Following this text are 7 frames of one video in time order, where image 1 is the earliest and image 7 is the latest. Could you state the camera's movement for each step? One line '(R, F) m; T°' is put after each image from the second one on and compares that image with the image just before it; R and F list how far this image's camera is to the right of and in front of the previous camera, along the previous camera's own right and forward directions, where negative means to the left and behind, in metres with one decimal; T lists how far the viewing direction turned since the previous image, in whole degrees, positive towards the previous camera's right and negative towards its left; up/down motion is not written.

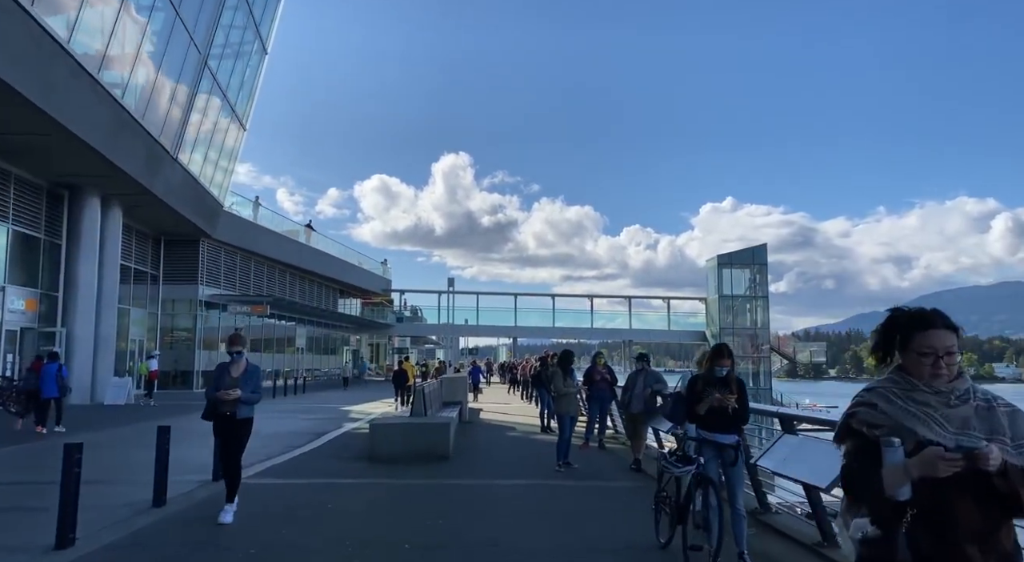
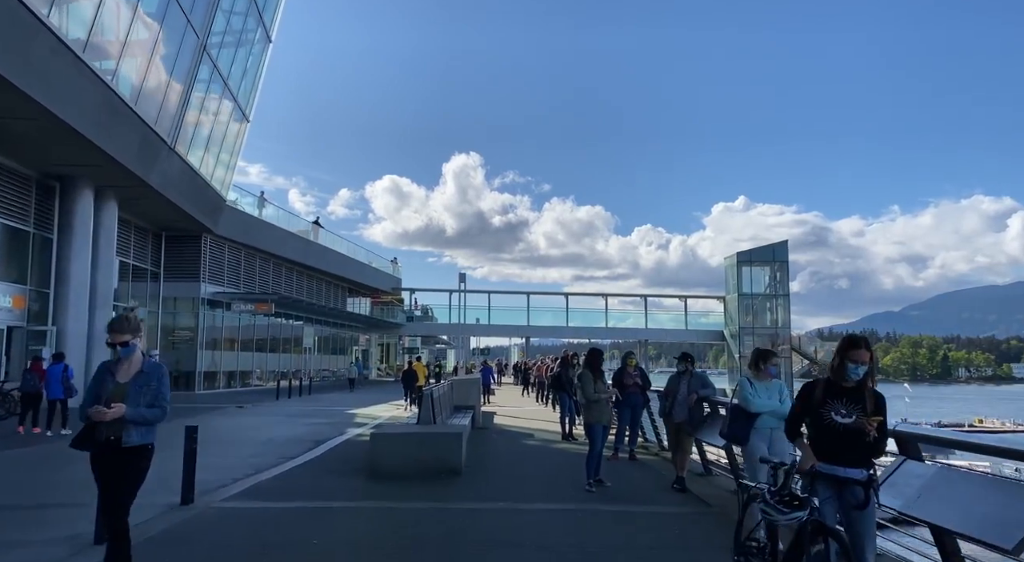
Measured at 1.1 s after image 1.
(-0.1, +1.3) m; -1°
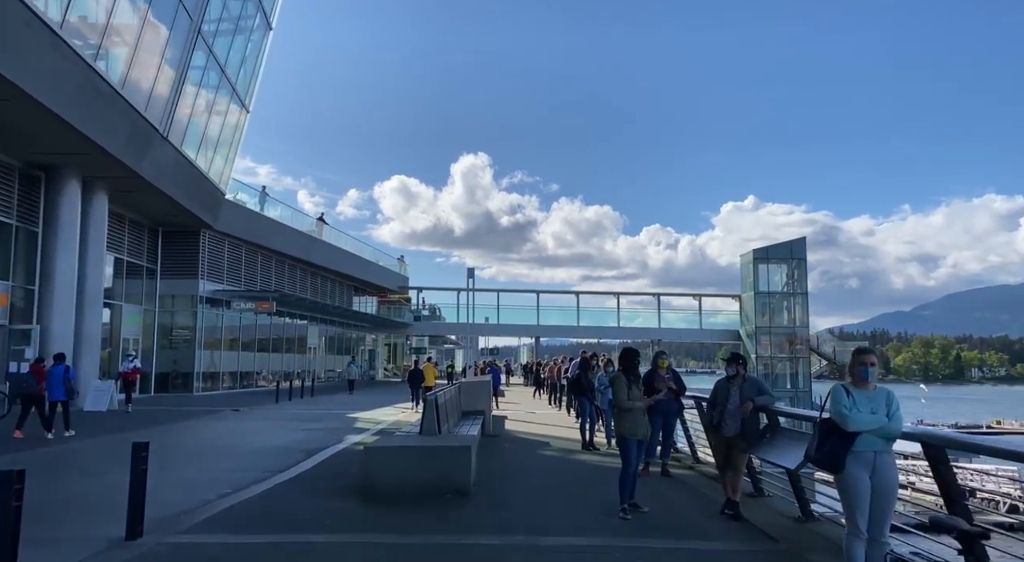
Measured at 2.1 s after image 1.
(-0.1, +1.2) m; -1°
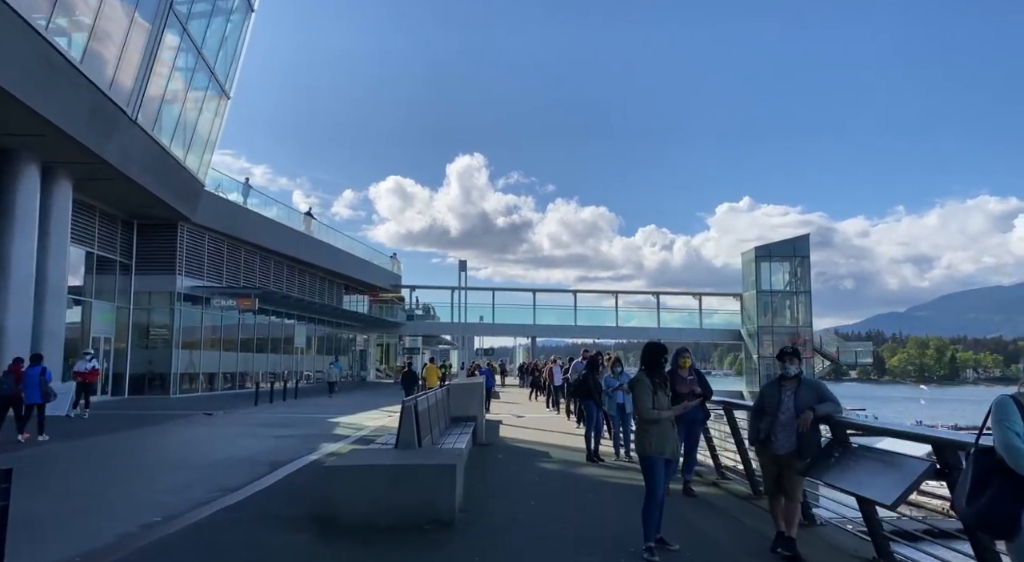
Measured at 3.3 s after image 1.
(0.0, +1.4) m; 0°
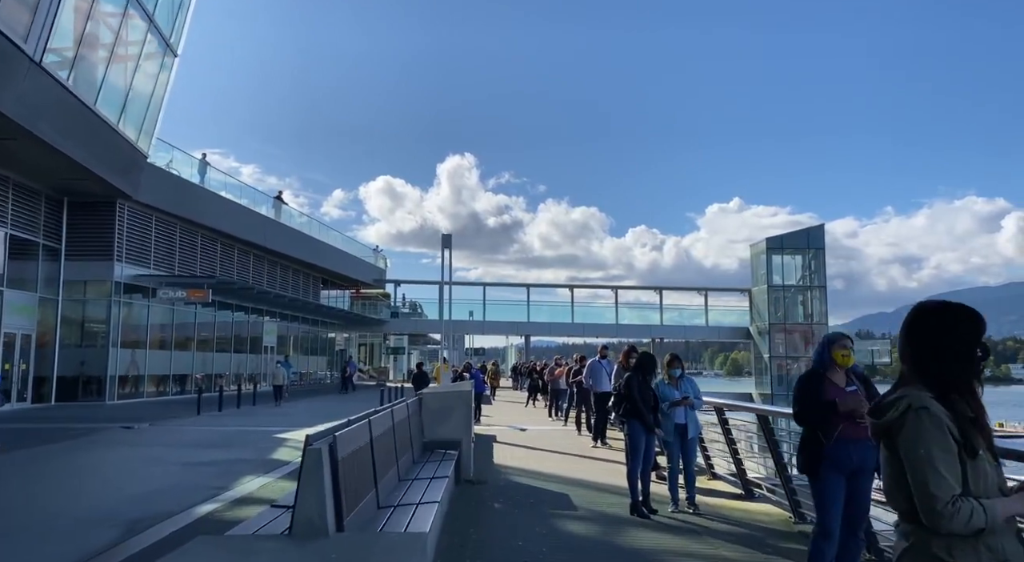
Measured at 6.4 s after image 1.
(-0.1, +3.4) m; +1°
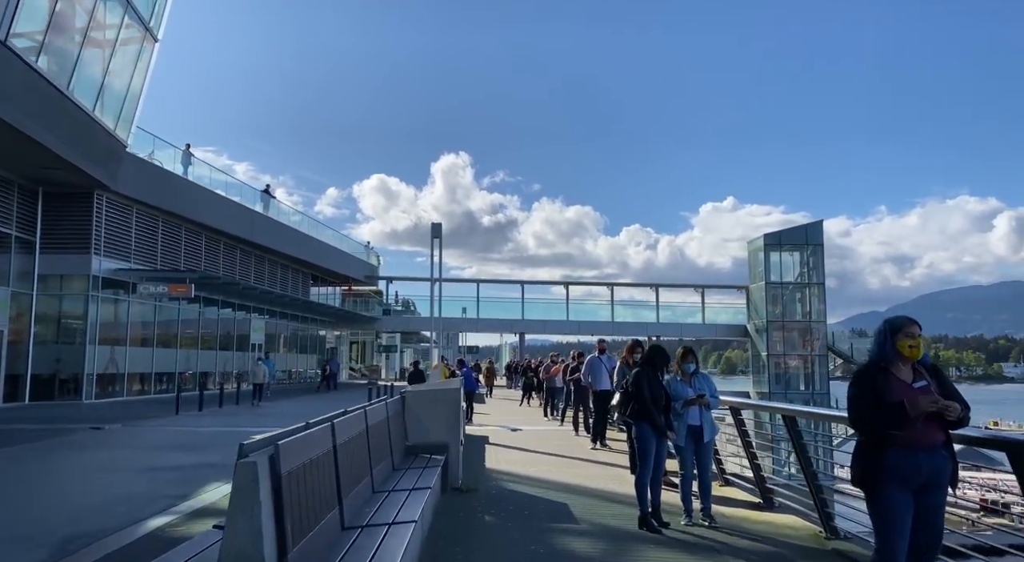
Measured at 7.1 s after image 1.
(0.0, +0.7) m; +1°
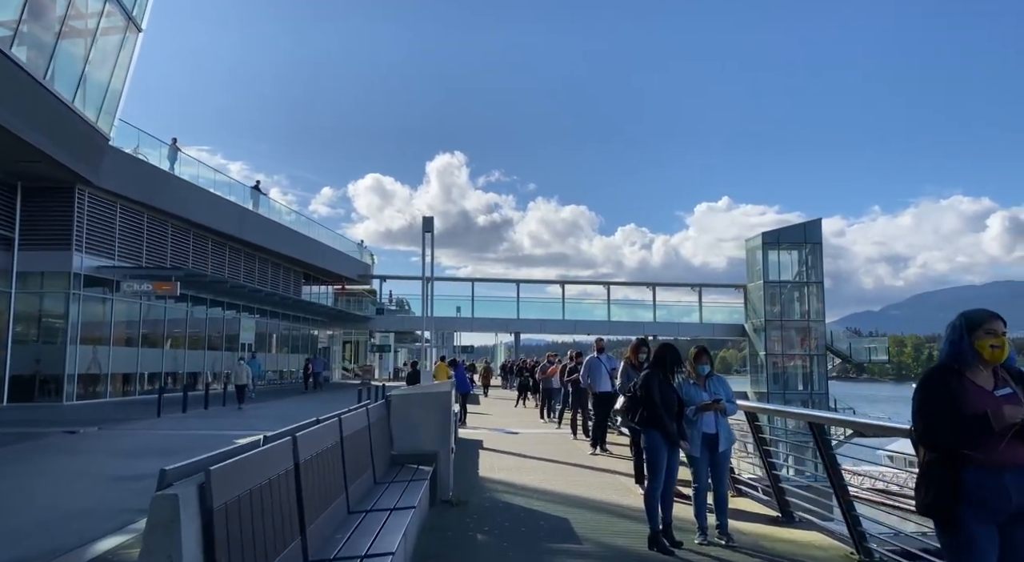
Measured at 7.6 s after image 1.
(0.0, +0.6) m; 0°
